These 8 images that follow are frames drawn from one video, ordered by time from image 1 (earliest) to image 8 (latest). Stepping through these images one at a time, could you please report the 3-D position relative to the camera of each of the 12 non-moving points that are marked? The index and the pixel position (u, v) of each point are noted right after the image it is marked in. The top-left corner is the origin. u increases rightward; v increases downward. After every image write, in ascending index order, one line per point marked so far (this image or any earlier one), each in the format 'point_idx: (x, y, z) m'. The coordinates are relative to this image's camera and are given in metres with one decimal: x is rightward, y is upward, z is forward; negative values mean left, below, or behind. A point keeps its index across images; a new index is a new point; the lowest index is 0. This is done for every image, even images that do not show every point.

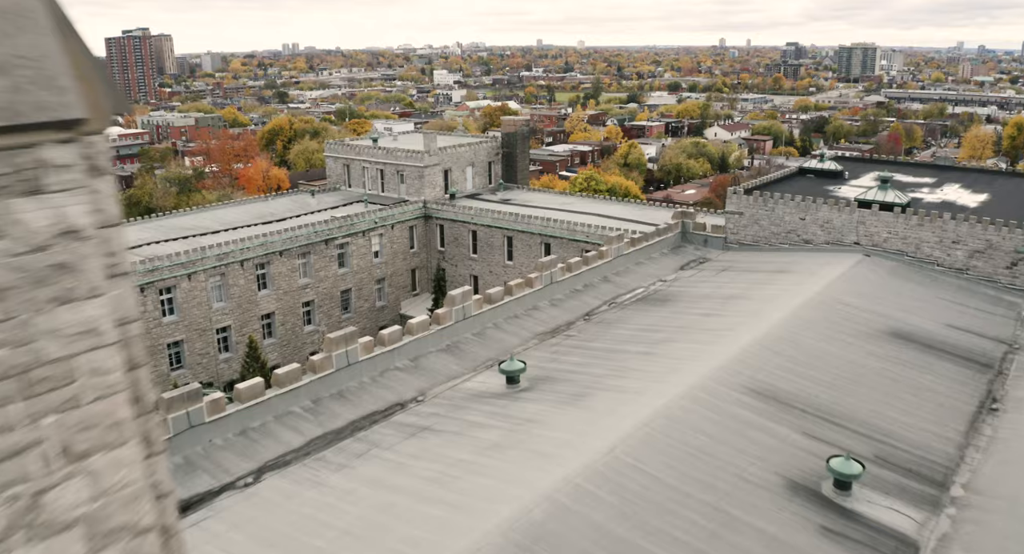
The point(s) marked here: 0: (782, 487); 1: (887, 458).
0: (+4.3, -3.3, +12.2) m
1: (+6.5, -3.1, +13.4) m
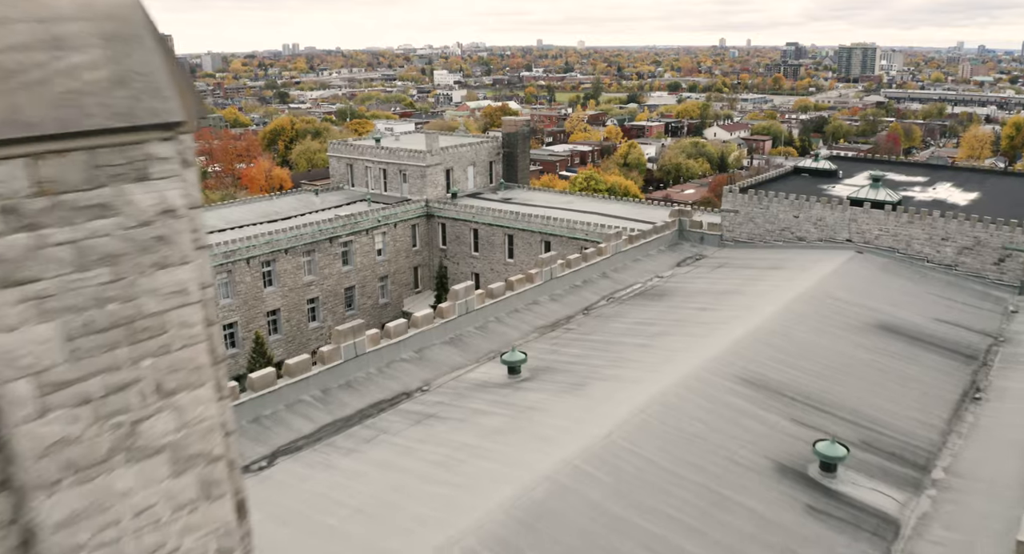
0: (+4.3, -3.2, +12.9) m
1: (+6.5, -3.0, +14.0) m
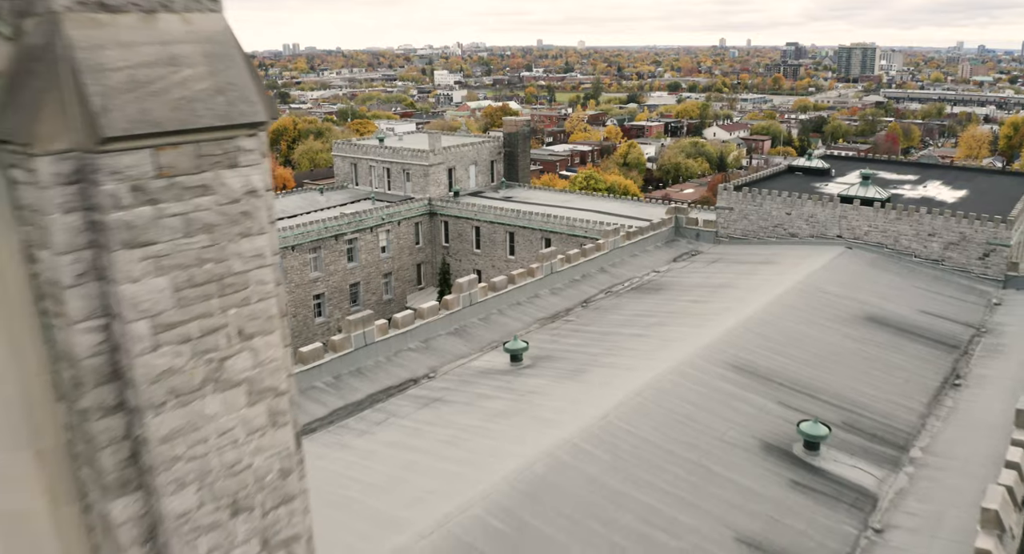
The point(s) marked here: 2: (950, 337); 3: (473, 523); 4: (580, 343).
0: (+4.4, -3.0, +13.7) m
1: (+6.6, -2.8, +14.8) m
2: (+11.2, -1.5, +19.8) m
3: (-0.5, -3.5, +11.0) m
4: (+1.6, -1.6, +18.5) m
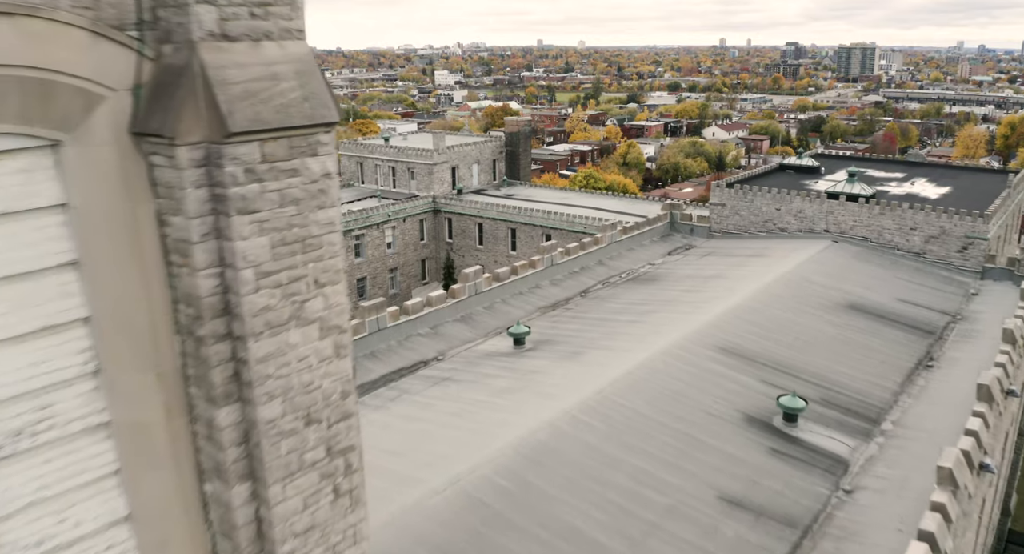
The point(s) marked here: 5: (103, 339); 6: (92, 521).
0: (+4.4, -2.8, +14.9) m
1: (+6.6, -2.6, +16.1) m
2: (+11.3, -1.3, +21.0) m
3: (-0.4, -3.2, +12.2) m
4: (+1.7, -1.3, +19.8) m
5: (-2.8, -0.4, +5.3) m
6: (-3.0, -1.8, +5.6) m
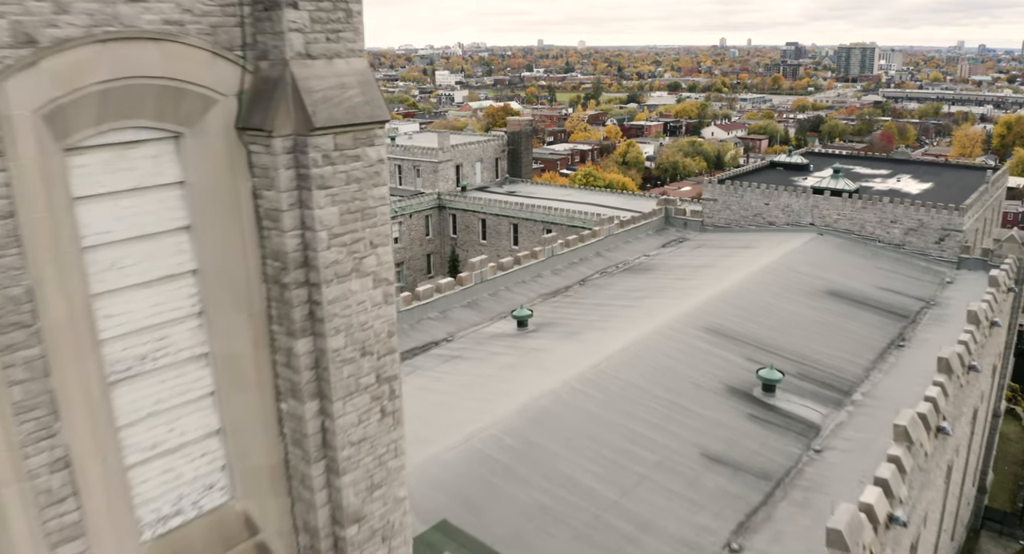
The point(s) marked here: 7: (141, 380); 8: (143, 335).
0: (+4.5, -2.4, +16.5) m
1: (+6.7, -2.2, +17.6) m
2: (+11.4, -0.9, +22.6) m
3: (-0.3, -2.9, +13.8) m
4: (+1.8, -1.0, +21.3) m
5: (-2.7, -0.1, +6.9) m
6: (-2.9, -1.4, +7.1) m
7: (-3.2, -0.9, +6.7) m
8: (-3.1, -0.5, +6.6) m
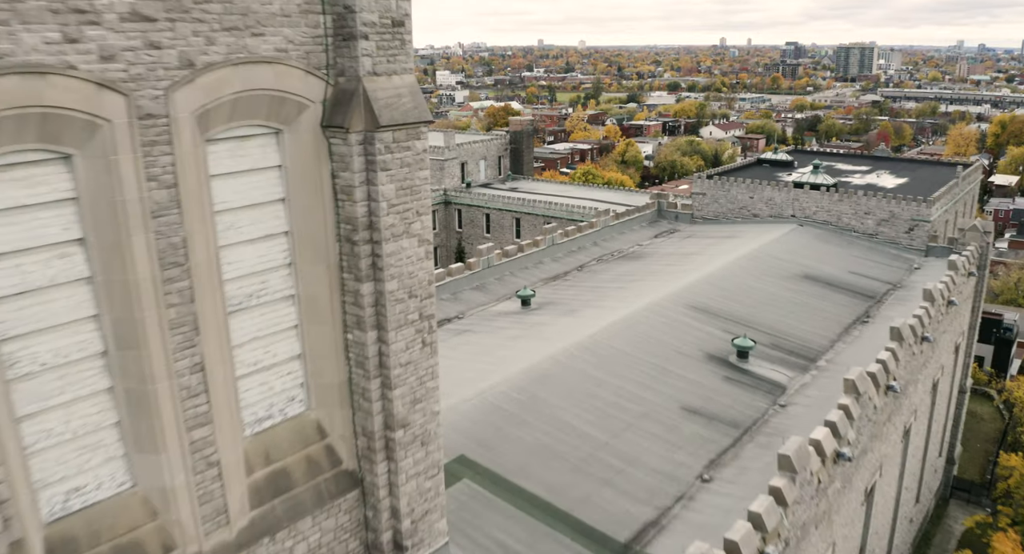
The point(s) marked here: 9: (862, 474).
0: (+4.7, -1.9, +18.8) m
1: (+6.9, -1.7, +19.9) m
2: (+11.5, -0.4, +24.9) m
3: (-0.2, -2.4, +16.1) m
4: (+1.9, -0.5, +23.7) m
5: (-2.6, +0.4, +9.2) m
6: (-2.8, -1.0, +9.5) m
7: (-3.1, -0.4, +9.0) m
8: (-3.0, 0.0, +8.9) m
9: (+7.7, -4.3, +17.1) m
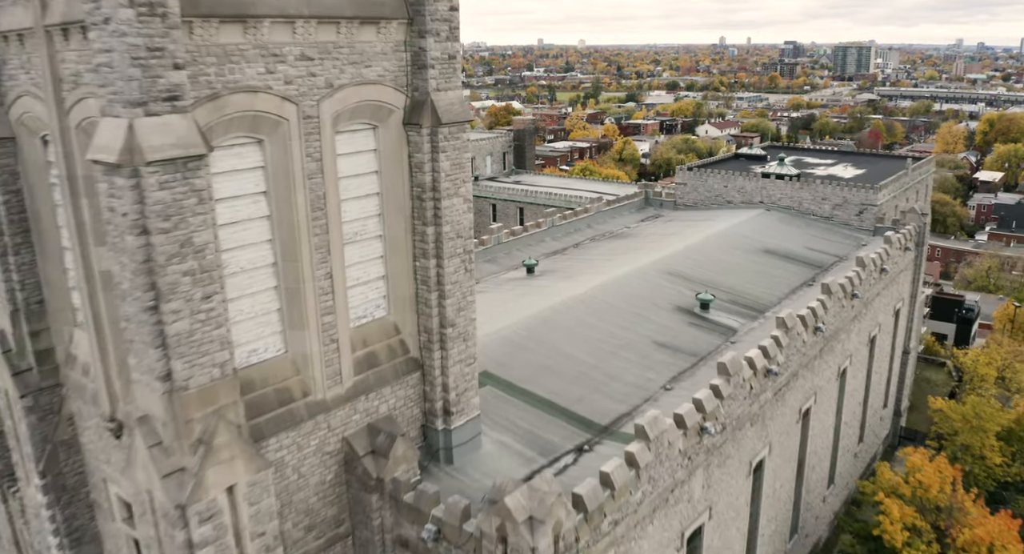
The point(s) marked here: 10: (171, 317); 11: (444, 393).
0: (+4.9, -0.9, +23.6) m
1: (+7.1, -0.7, +24.7) m
2: (+11.8, +0.6, +29.7) m
3: (+0.1, -1.4, +20.9) m
4: (+2.2, +0.5, +28.4) m
5: (-2.4, +1.4, +14.0) m
6: (-2.5, 0.0, +14.3) m
7: (-2.8, +0.6, +13.8) m
8: (-2.8, +1.0, +13.7) m
9: (+8.0, -3.3, +21.9) m
10: (-4.7, -0.5, +10.7) m
11: (-1.4, -2.3, +15.3) m
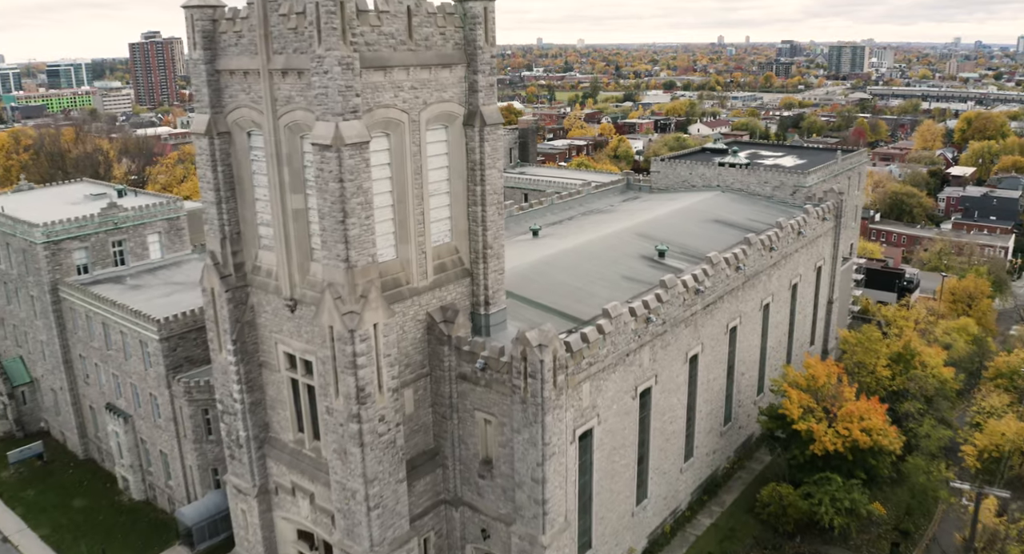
0: (+5.4, +0.9, +33.1) m
1: (+7.6, +1.2, +34.2) m
2: (+12.2, +2.5, +39.2) m
3: (+0.5, +0.5, +30.4) m
4: (+2.7, +2.4, +37.9) m
5: (-1.9, +3.3, +23.5) m
6: (-2.1, +1.9, +23.7) m
7: (-2.3, +2.4, +23.3) m
8: (-2.3, +2.8, +23.2) m
9: (+8.5, -1.4, +31.4) m
10: (-4.2, +1.3, +20.2) m
11: (-0.9, -0.4, +24.7) m
